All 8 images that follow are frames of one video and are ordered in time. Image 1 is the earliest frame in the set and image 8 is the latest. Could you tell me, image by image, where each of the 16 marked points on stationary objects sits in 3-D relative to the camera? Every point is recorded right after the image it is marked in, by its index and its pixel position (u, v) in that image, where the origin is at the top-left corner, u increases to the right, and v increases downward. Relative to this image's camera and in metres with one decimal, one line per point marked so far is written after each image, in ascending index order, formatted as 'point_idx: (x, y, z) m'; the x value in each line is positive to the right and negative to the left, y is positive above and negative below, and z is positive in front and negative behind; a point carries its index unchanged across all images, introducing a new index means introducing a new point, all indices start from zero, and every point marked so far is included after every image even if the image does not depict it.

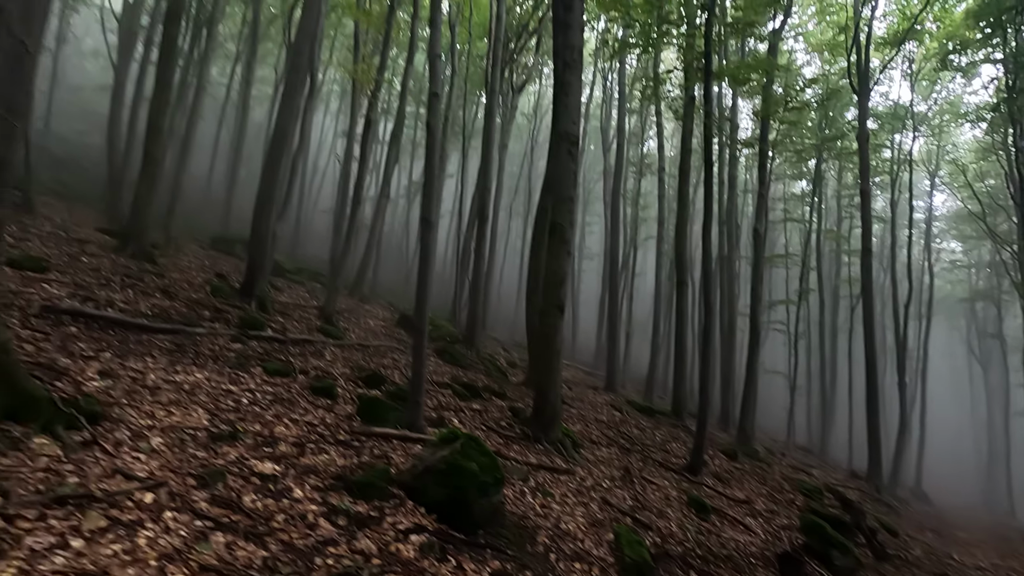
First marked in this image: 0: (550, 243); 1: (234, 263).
0: (+0.4, +0.4, +5.4) m
1: (-5.8, +0.5, +11.2) m
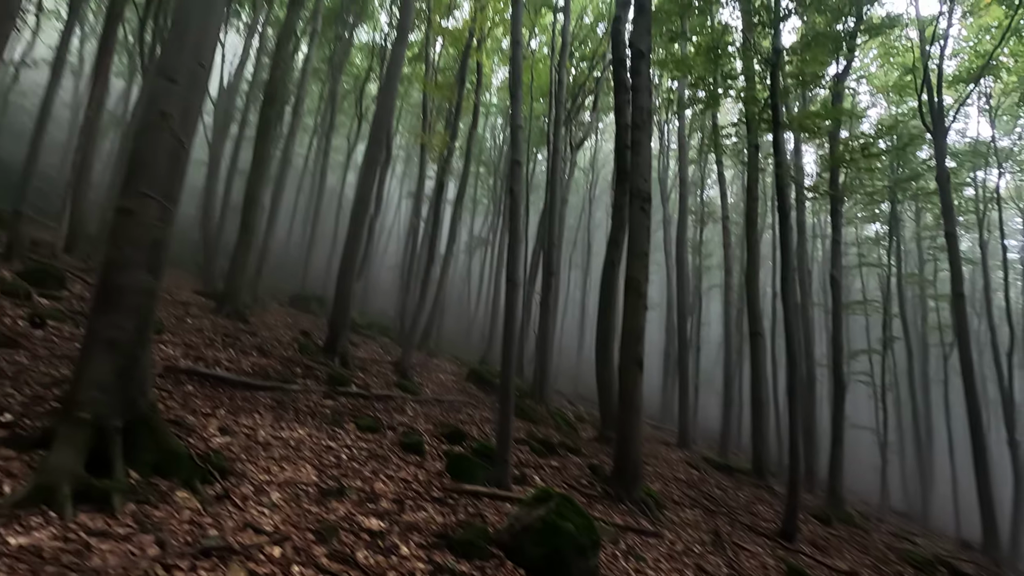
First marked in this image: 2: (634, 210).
0: (+1.2, -0.1, +5.4) m
1: (-4.3, -0.8, +11.8) m
2: (+1.3, +0.8, +5.5) m
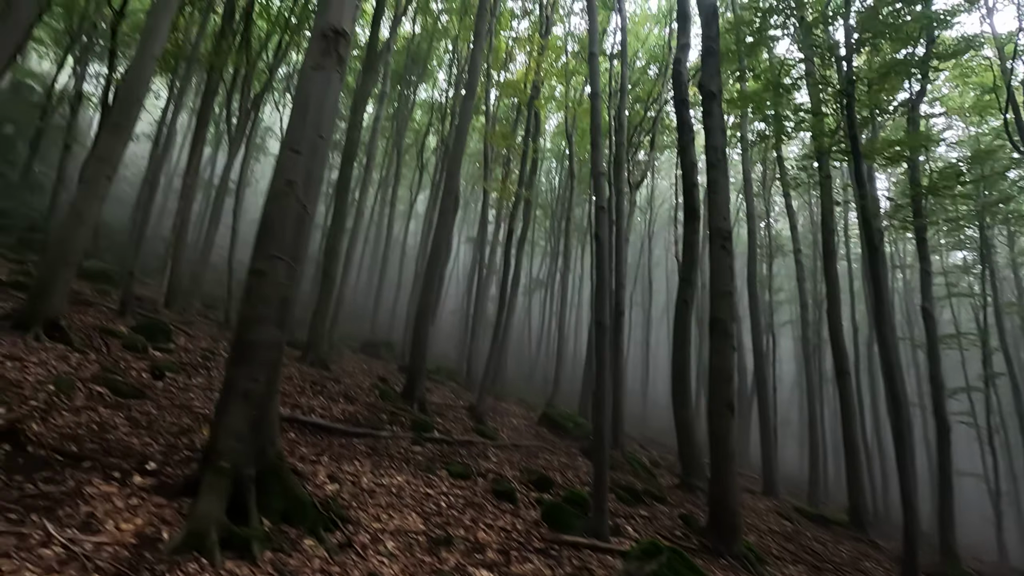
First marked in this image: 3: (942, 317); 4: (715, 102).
0: (+2.0, -0.5, +5.3) m
1: (-2.8, -1.8, +12.1) m
2: (+2.1, +0.4, +5.5) m
3: (+15.9, -1.1, +19.8) m
4: (+2.3, +2.1, +6.0) m
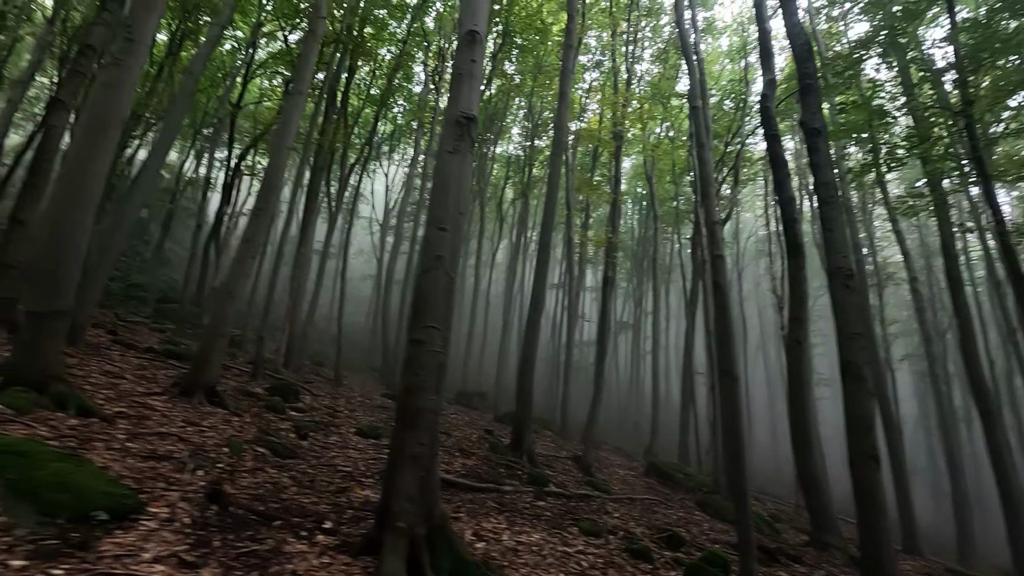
0: (+3.1, -0.9, +5.0) m
1: (-0.6, -3.0, +12.3) m
2: (+3.2, 0.0, +5.2) m
3: (+19.0, -1.8, +17.3) m
4: (+3.4, +1.6, +5.9) m
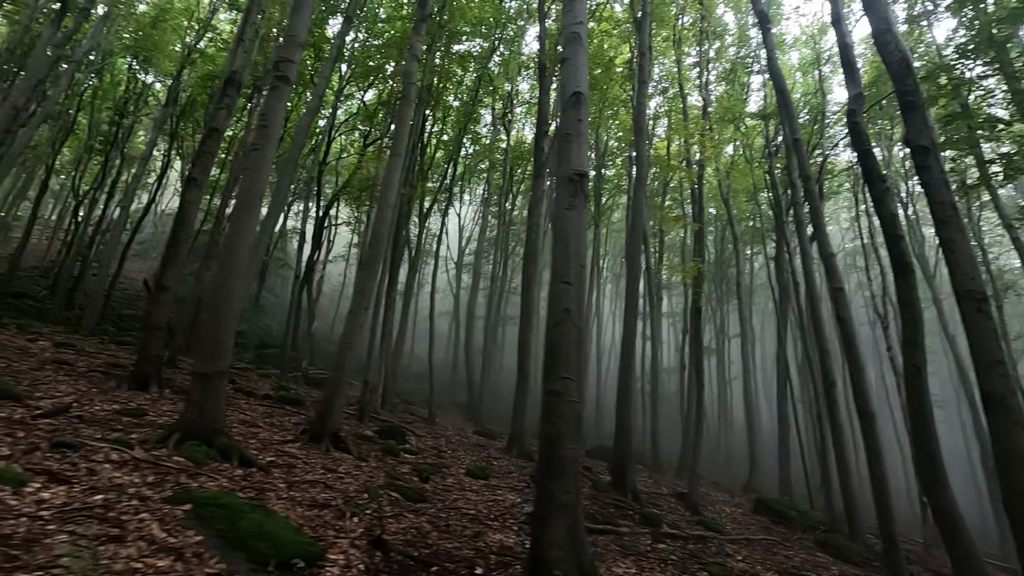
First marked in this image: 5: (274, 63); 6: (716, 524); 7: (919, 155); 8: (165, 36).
0: (+4.2, -1.1, +4.6) m
1: (+1.5, -3.8, +12.2) m
2: (+4.2, -0.2, +4.9) m
3: (+21.5, -1.8, +14.8) m
4: (+4.4, +1.4, +5.6) m
5: (-2.6, +2.5, +5.9) m
6: (+2.8, -3.2, +7.3) m
7: (+4.3, +1.4, +5.7) m
8: (-12.4, +8.9, +18.8) m
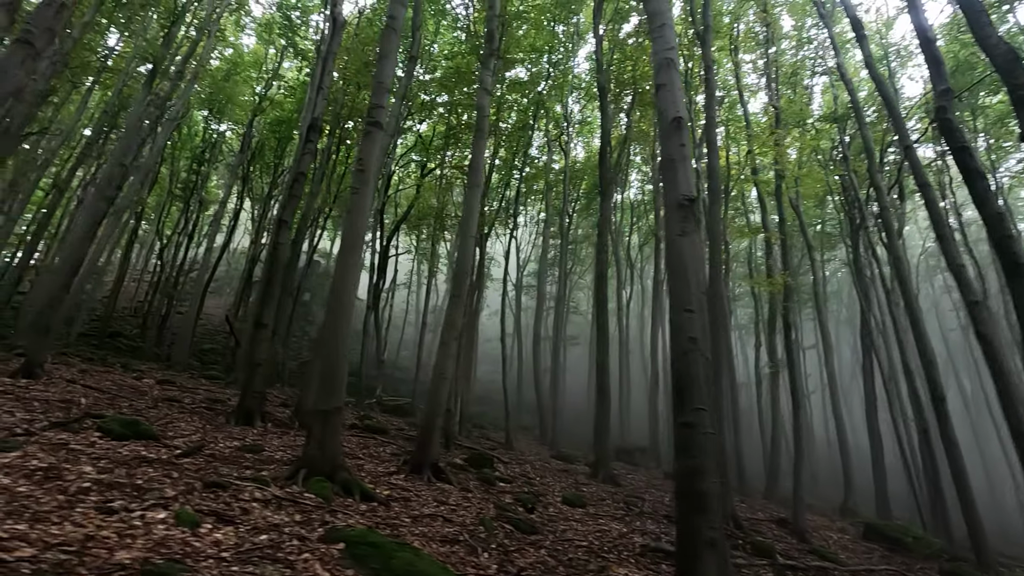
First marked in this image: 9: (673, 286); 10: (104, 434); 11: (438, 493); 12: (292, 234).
0: (+5.1, -1.2, +4.2) m
1: (+3.3, -4.2, +11.9) m
2: (+5.1, -0.3, +4.5) m
3: (+23.3, -1.3, +12.6) m
4: (+5.3, +1.3, +5.3) m
5: (-1.7, +2.1, +6.2) m
6: (+4.1, -3.4, +6.9) m
7: (+5.3, +1.3, +5.3) m
8: (-10.5, +7.6, +20.2) m
9: (+1.1, 0.0, +3.6) m
10: (-3.7, -1.3, +4.8) m
11: (-0.8, -2.1, +5.4) m
12: (-3.7, +0.9, +9.0) m
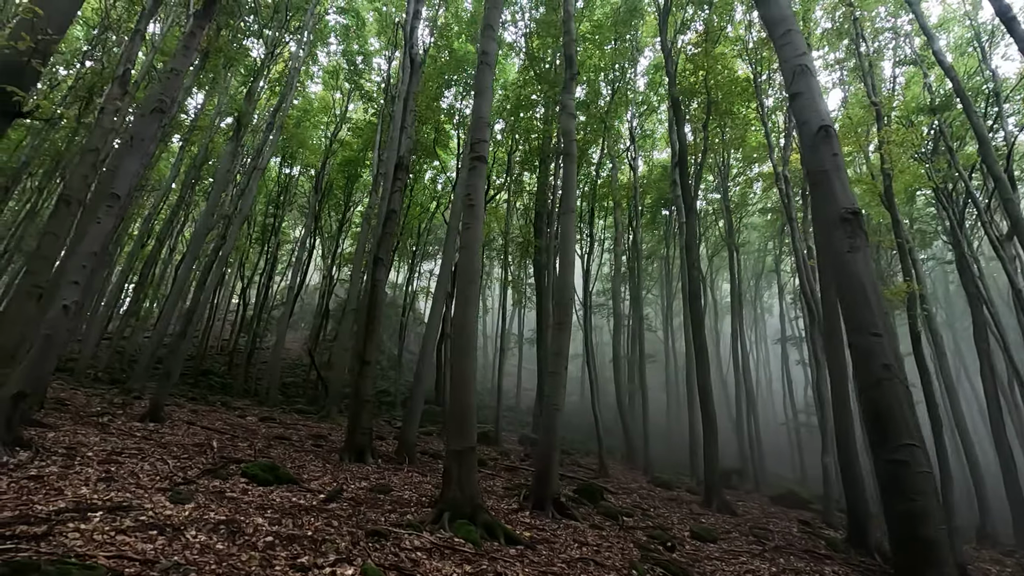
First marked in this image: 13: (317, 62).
0: (+6.2, -1.1, +3.4) m
1: (+5.4, -4.5, +11.1) m
2: (+6.2, -0.2, +3.8) m
3: (+25.2, -0.4, +9.9) m
4: (+6.4, +1.4, +4.6) m
5: (-0.5, +1.7, +6.2) m
6: (+5.6, -3.5, +6.1) m
7: (+6.4, +1.4, +4.6) m
8: (-8.1, +6.1, +21.3) m
9: (+2.1, -0.1, +3.4) m
10: (-2.4, -1.8, +4.9) m
11: (+0.6, -2.4, +5.2) m
12: (-2.2, +0.3, +9.2) m
13: (-7.1, +8.3, +19.7) m
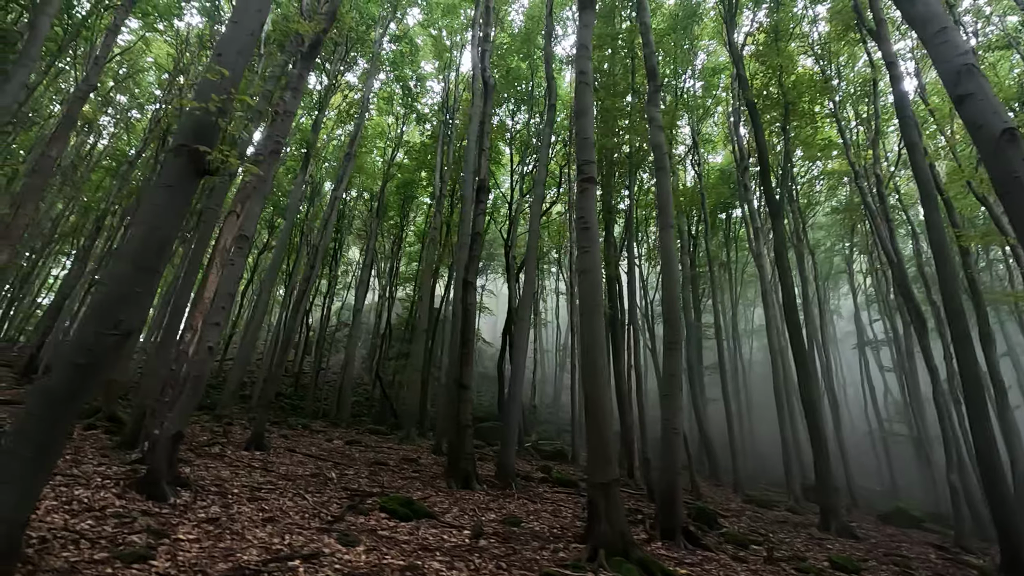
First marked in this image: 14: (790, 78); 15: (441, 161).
0: (+7.3, -1.0, +2.8) m
1: (+7.3, -4.6, +10.4) m
2: (+7.3, -0.1, +3.1) m
3: (+26.7, +0.3, +7.8) m
4: (+7.5, +1.5, +3.9) m
5: (+0.8, +1.4, +6.2) m
6: (+7.0, -3.5, +5.5) m
7: (+7.5, +1.5, +4.0) m
8: (-5.8, +5.3, +21.9) m
9: (+3.2, -0.2, +3.0) m
10: (-1.1, -2.1, +4.9) m
11: (+1.9, -2.6, +4.9) m
12: (-0.6, -0.1, +9.3) m
13: (-5.0, +7.5, +20.3) m
14: (+7.7, +5.8, +14.6) m
15: (-2.2, +4.1, +17.3) m
